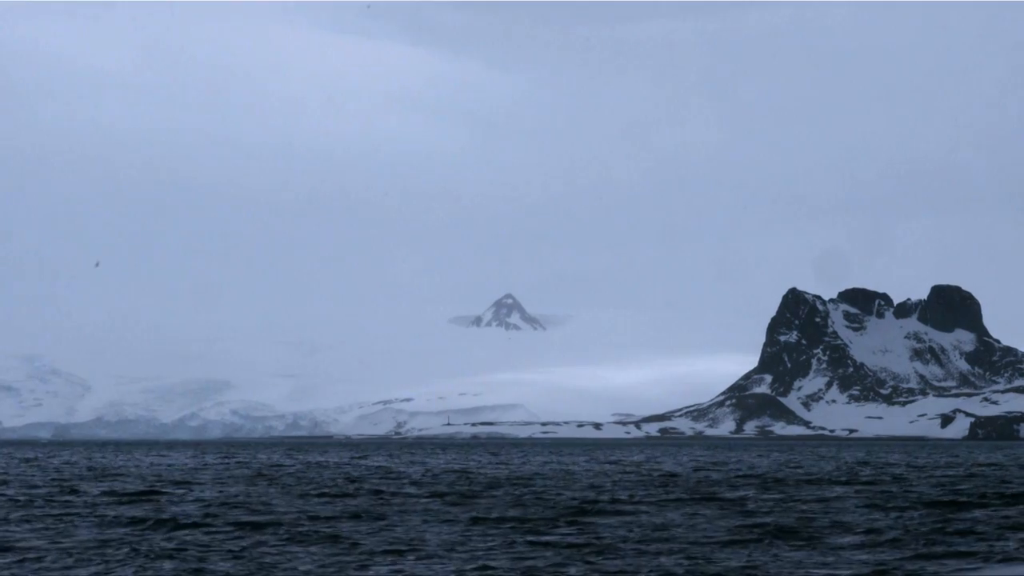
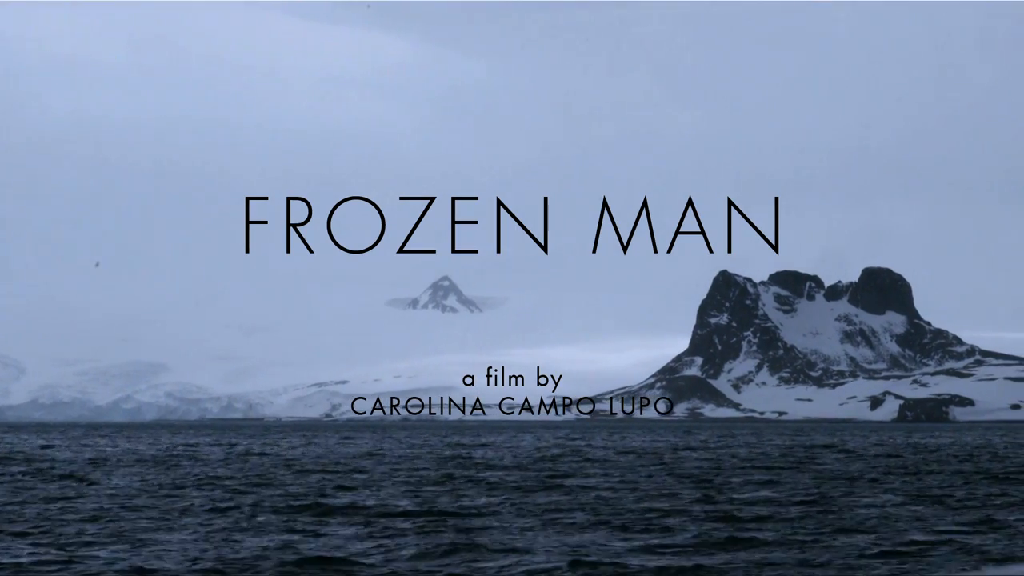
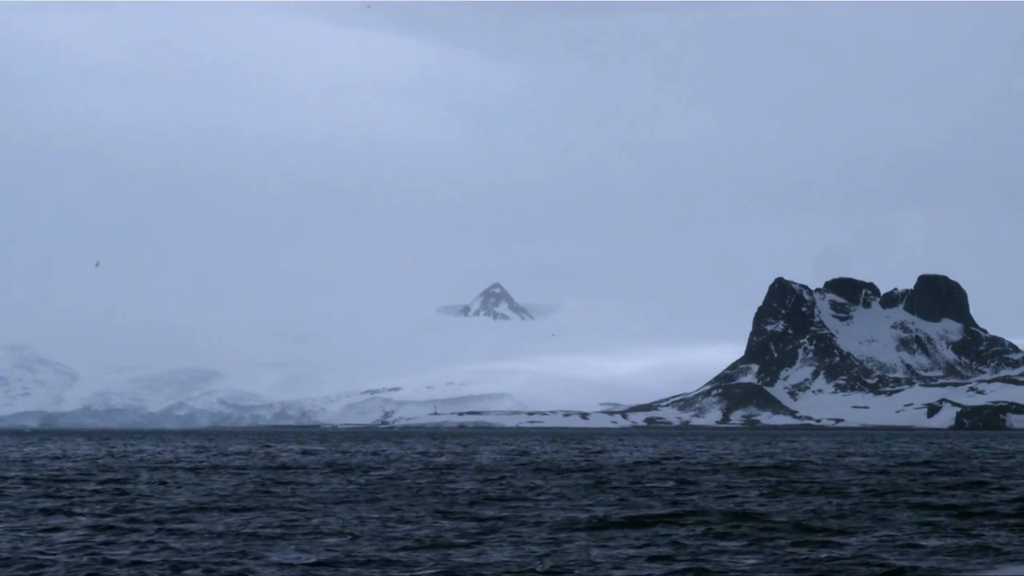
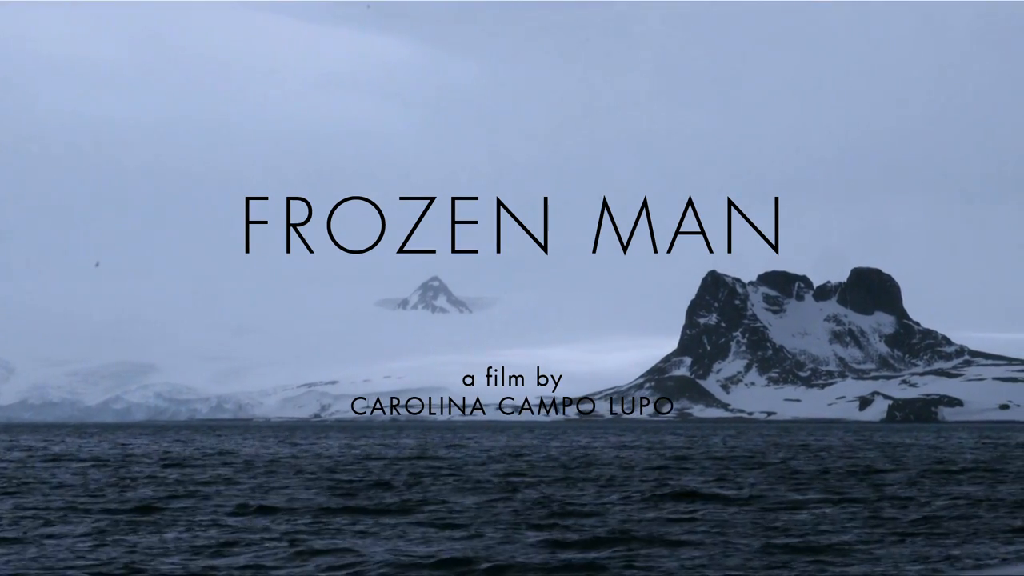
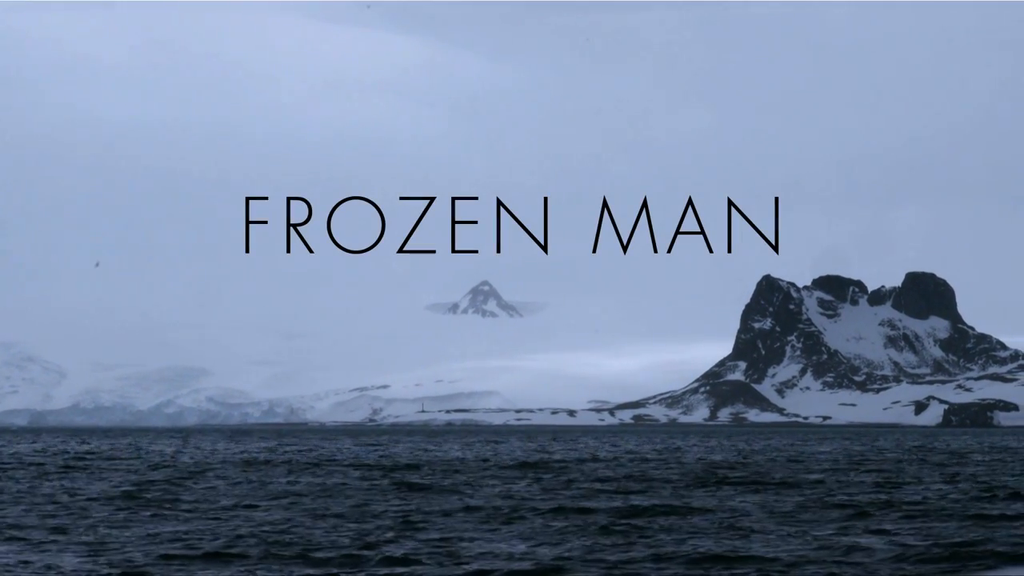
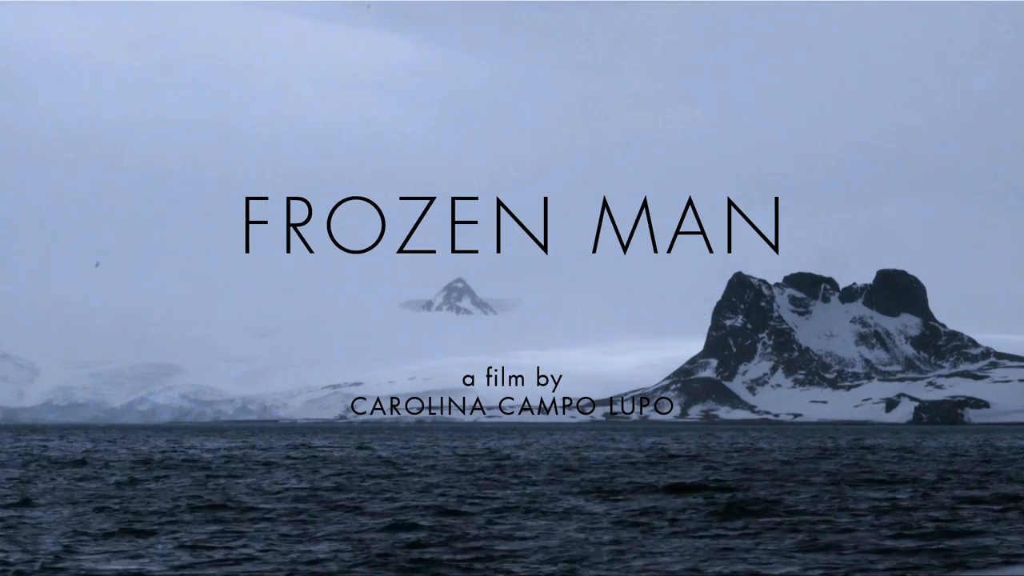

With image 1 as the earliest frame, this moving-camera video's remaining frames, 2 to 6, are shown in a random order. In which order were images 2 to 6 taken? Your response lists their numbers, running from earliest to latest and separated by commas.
3, 5, 6, 2, 4
